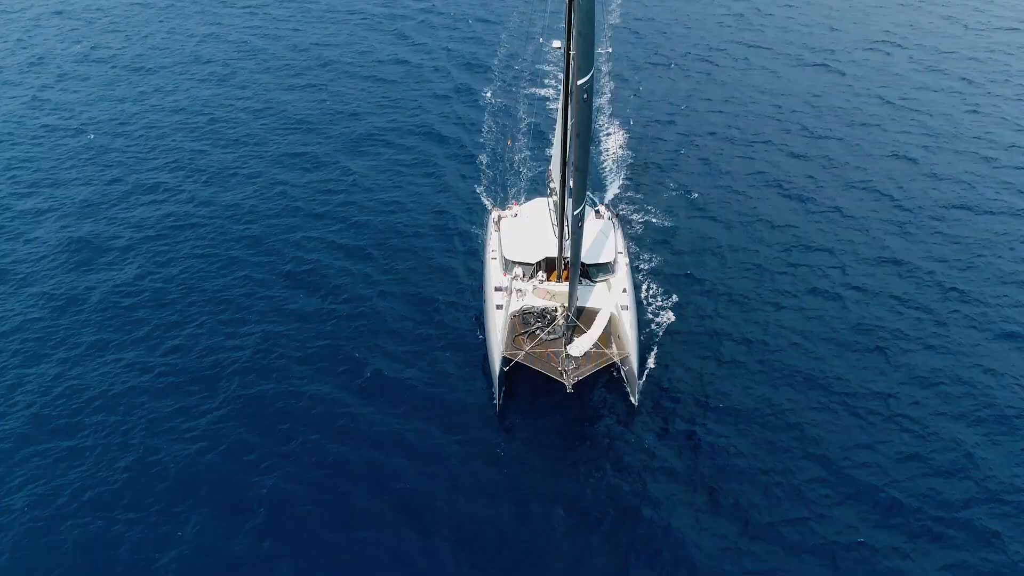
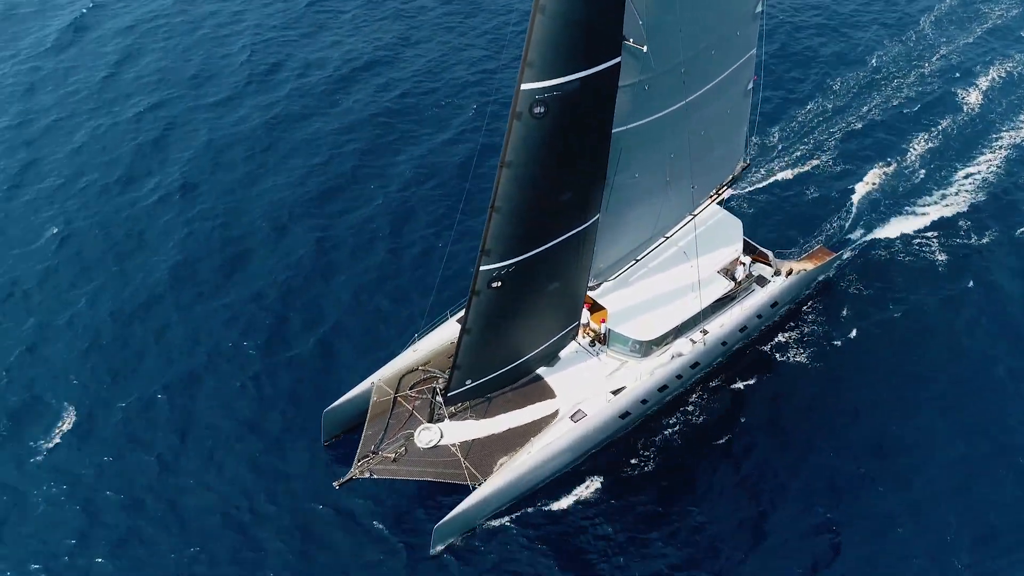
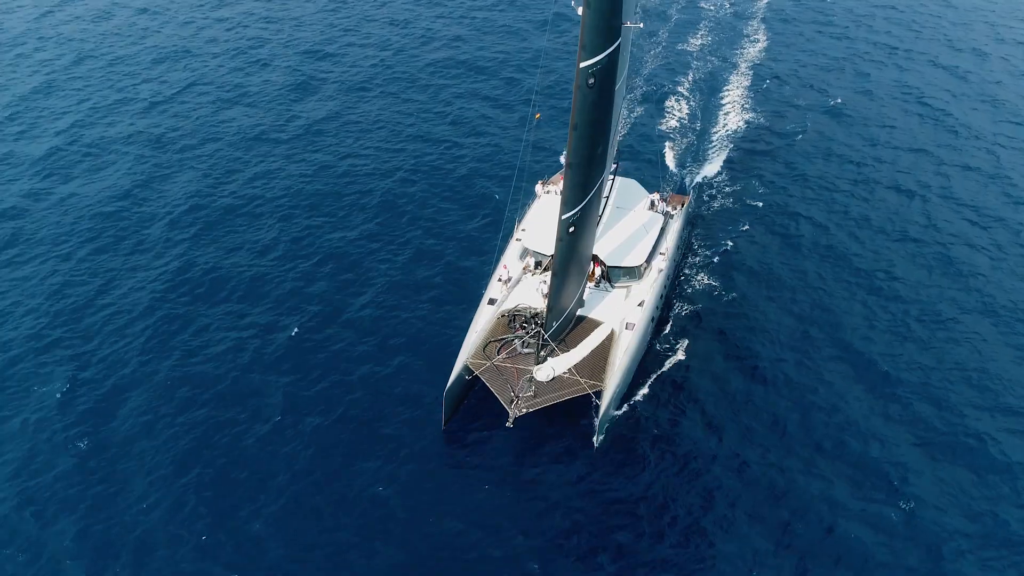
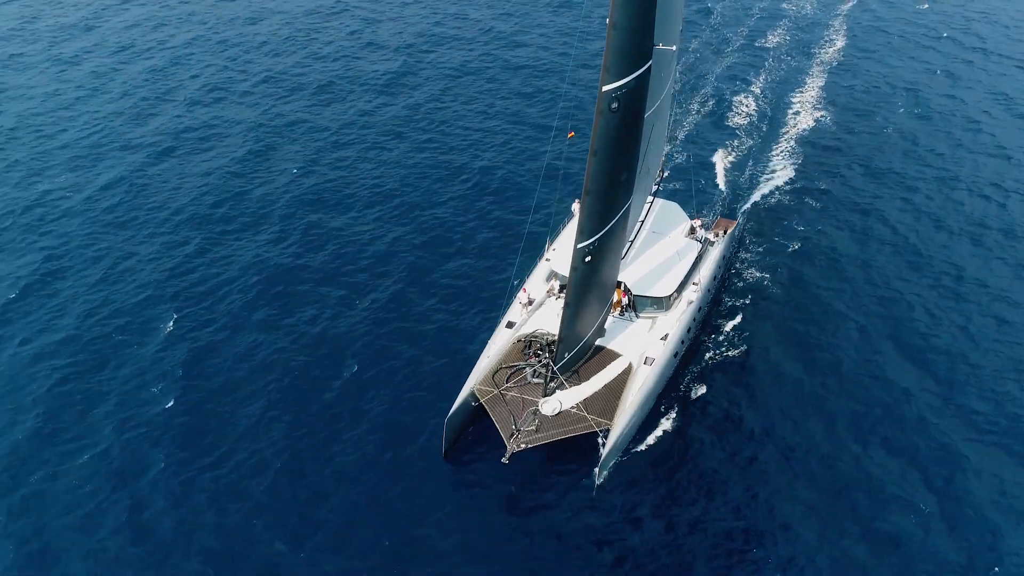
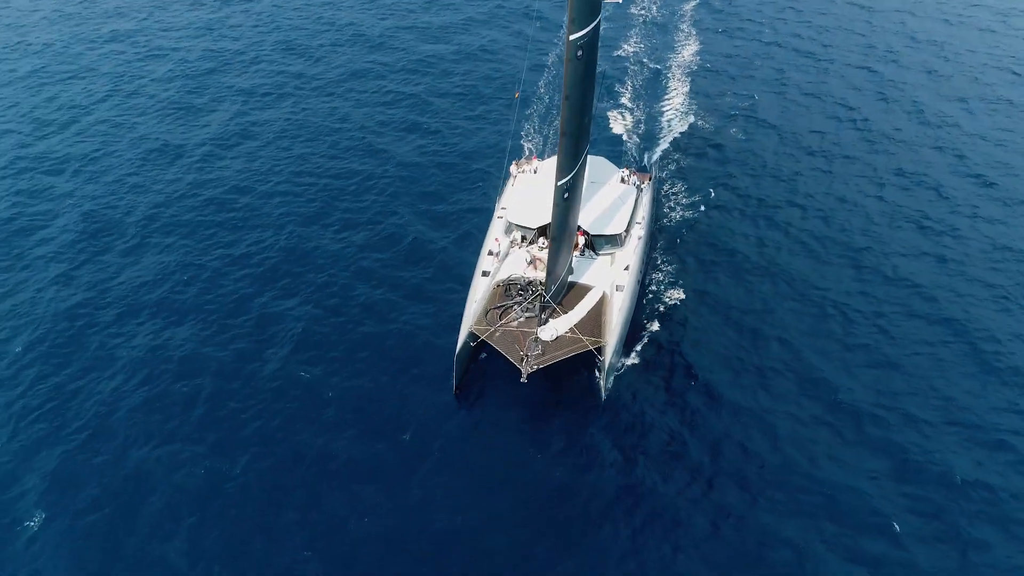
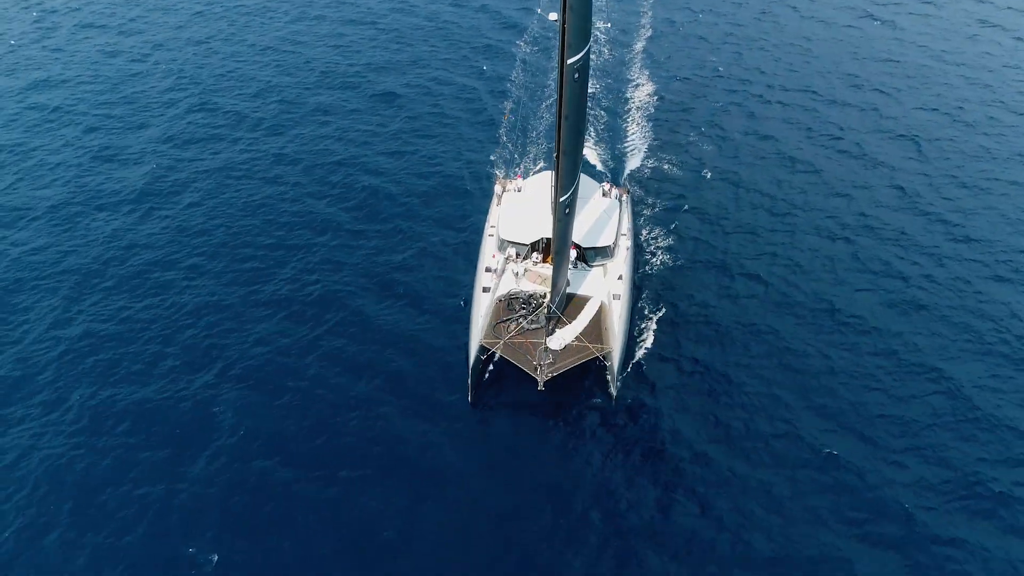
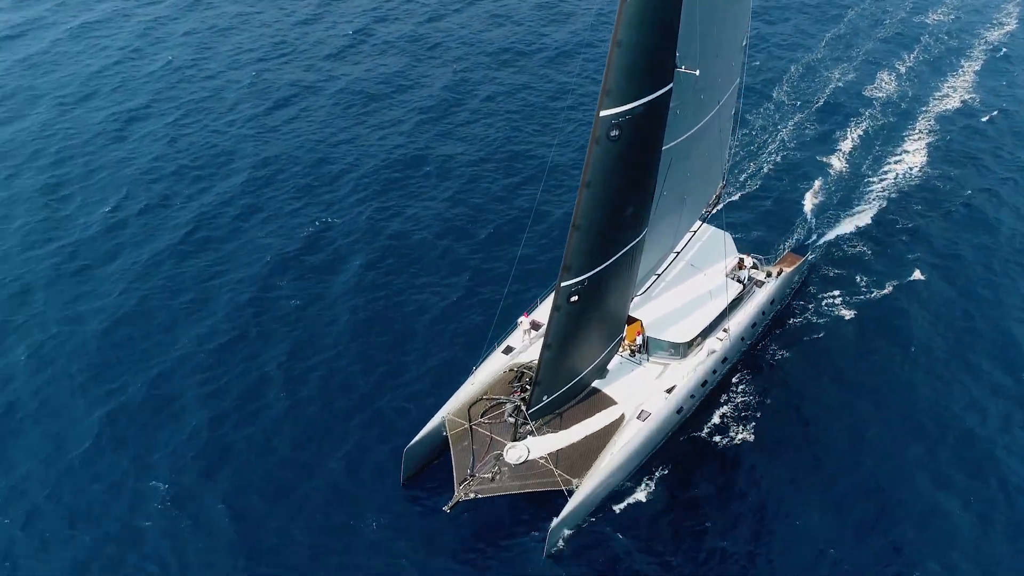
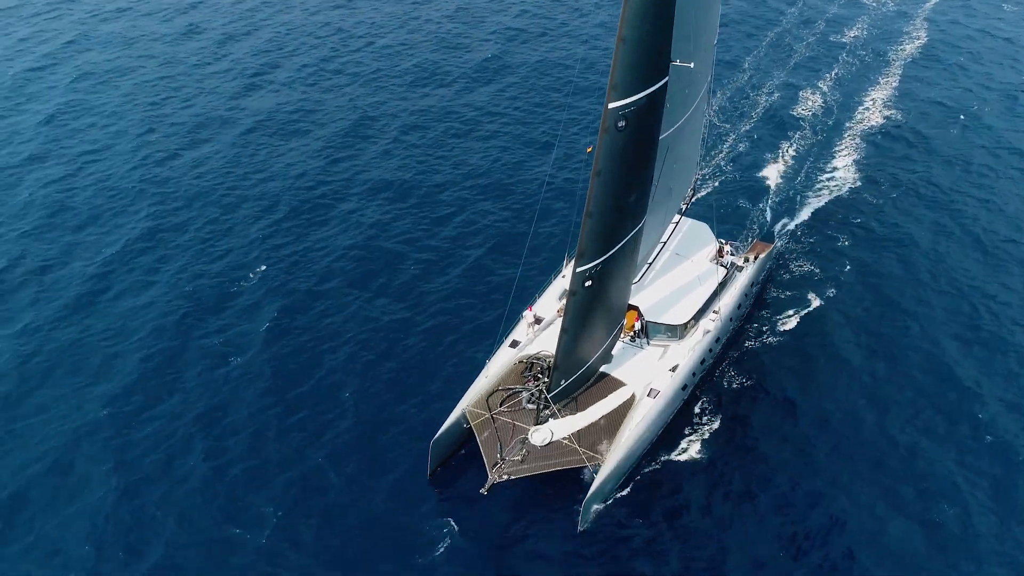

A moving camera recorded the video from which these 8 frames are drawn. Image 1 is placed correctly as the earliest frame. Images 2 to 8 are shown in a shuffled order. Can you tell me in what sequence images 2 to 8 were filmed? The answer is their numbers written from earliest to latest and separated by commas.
6, 5, 3, 4, 8, 7, 2
